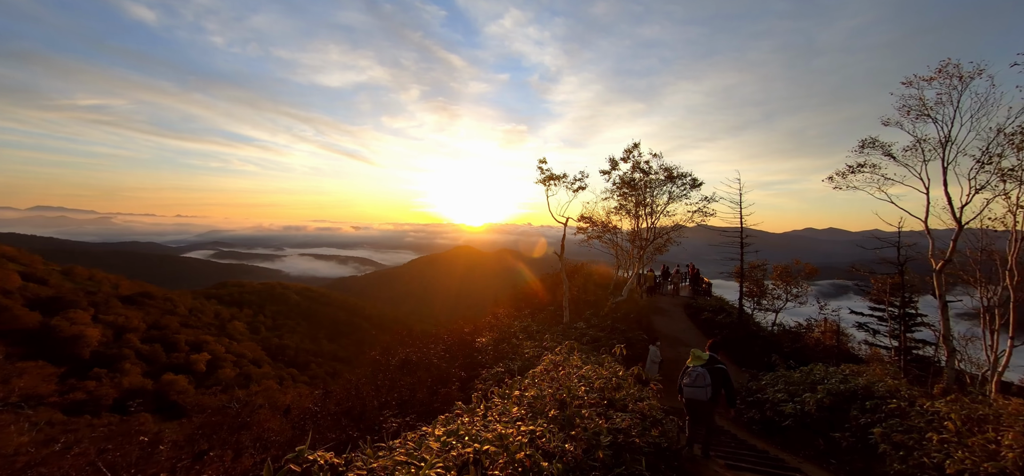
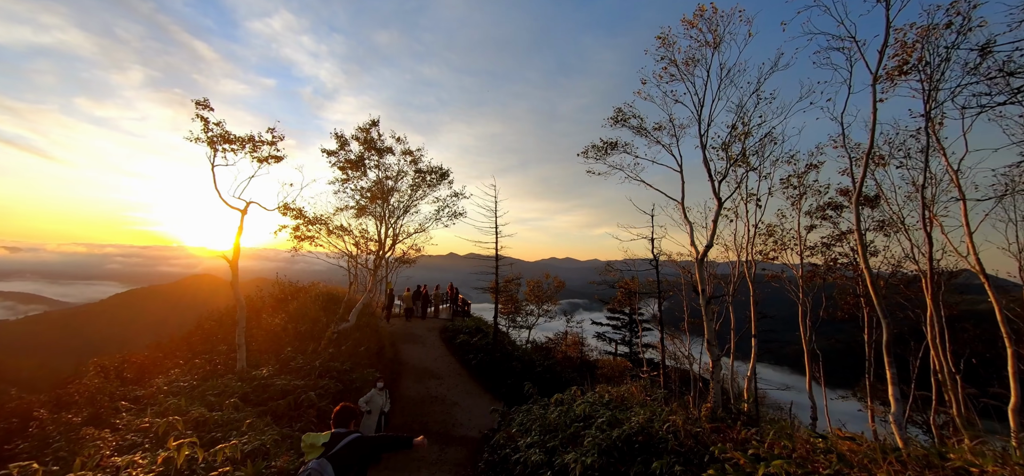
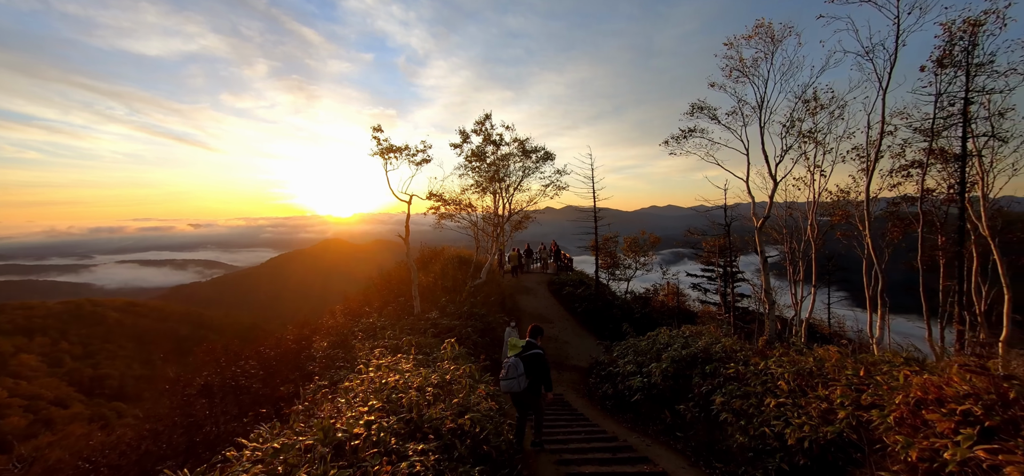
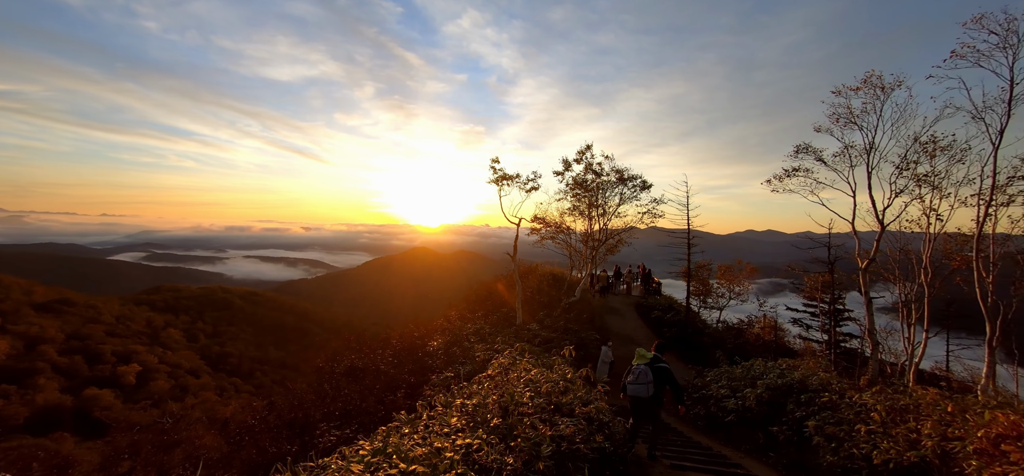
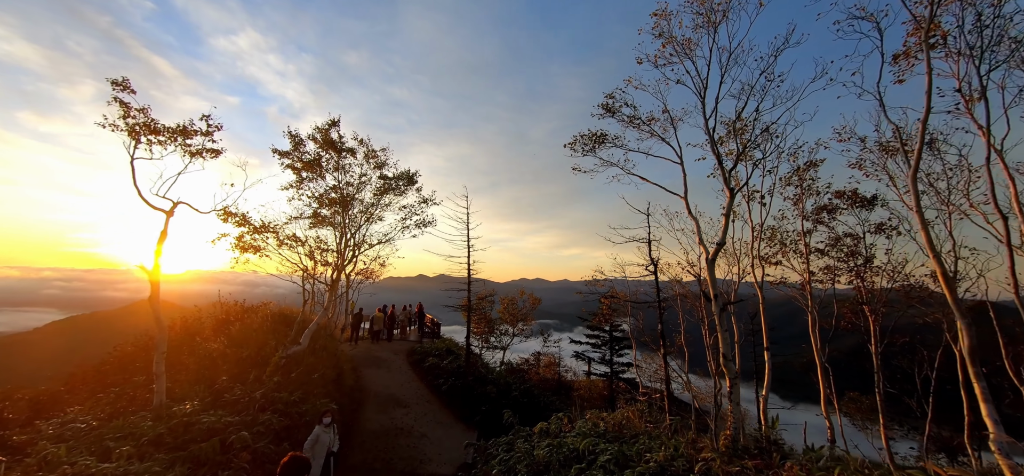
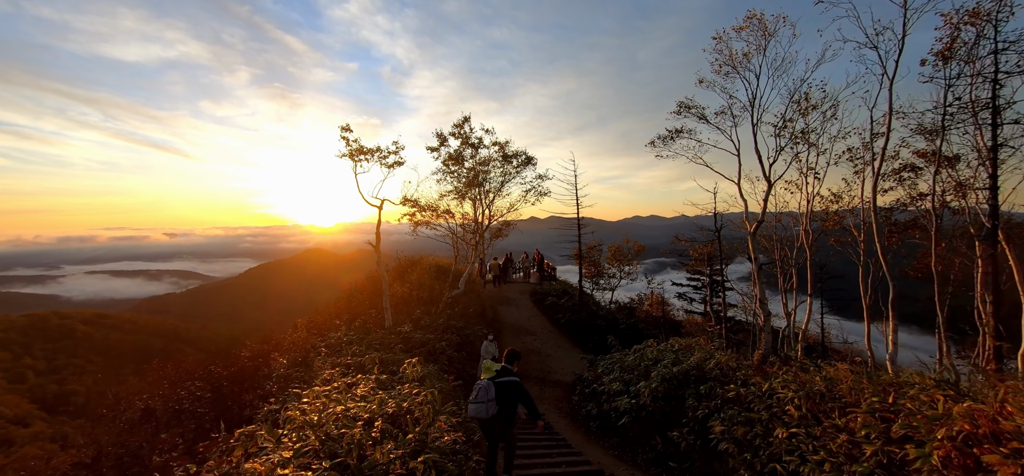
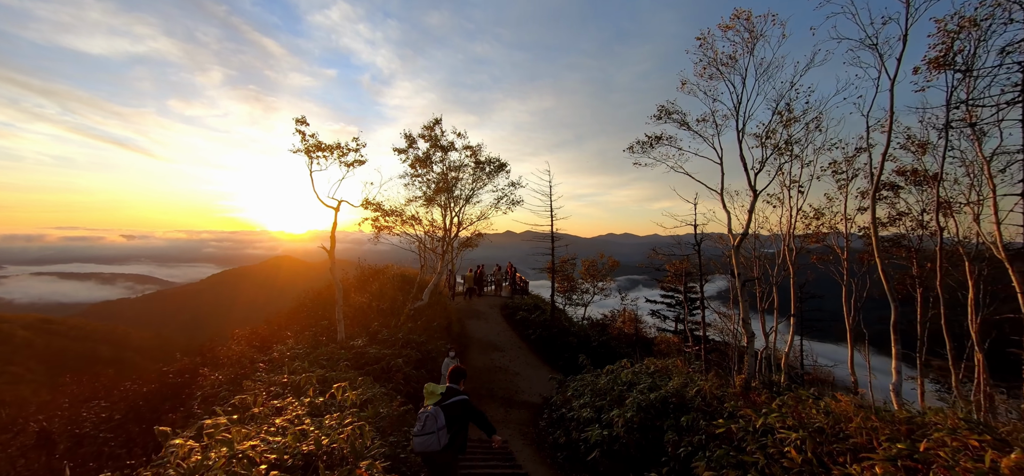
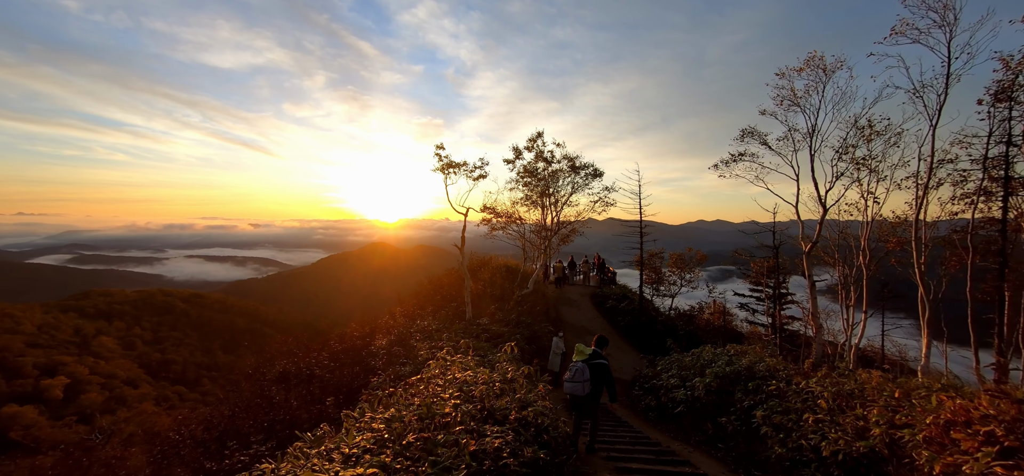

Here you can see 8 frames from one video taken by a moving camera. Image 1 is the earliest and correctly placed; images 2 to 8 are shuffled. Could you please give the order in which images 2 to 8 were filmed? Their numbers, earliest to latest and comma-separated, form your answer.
4, 8, 3, 6, 7, 2, 5
